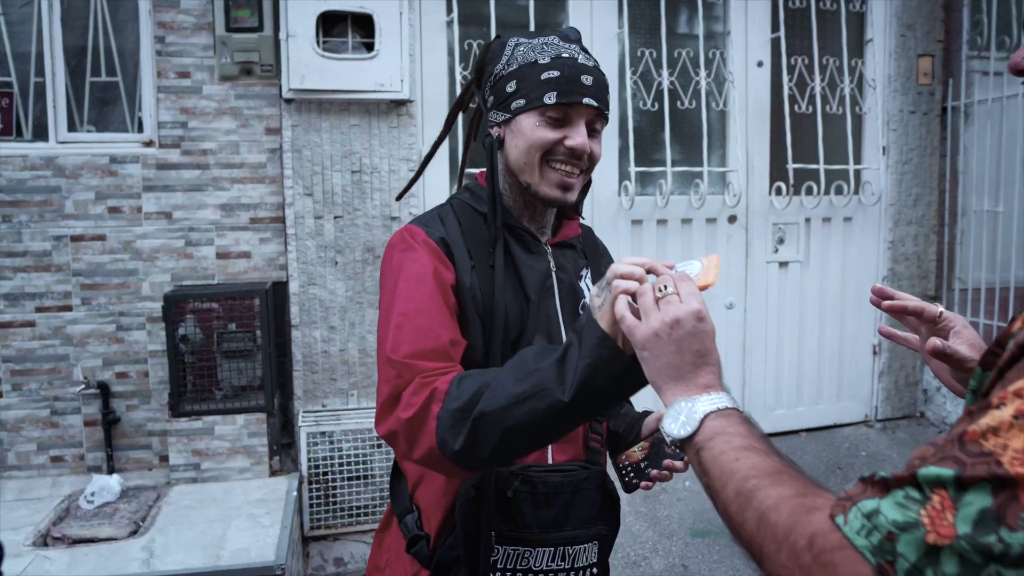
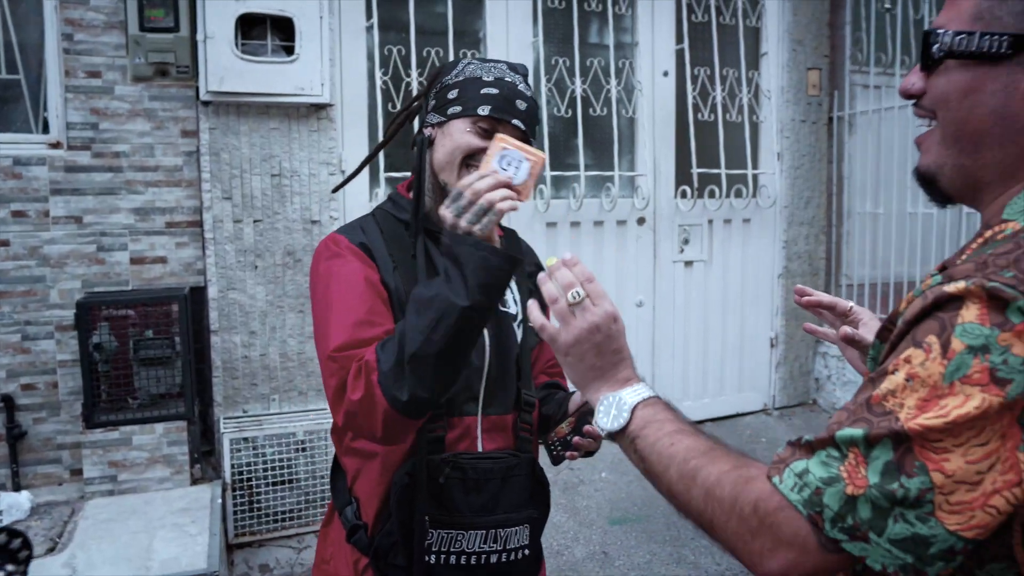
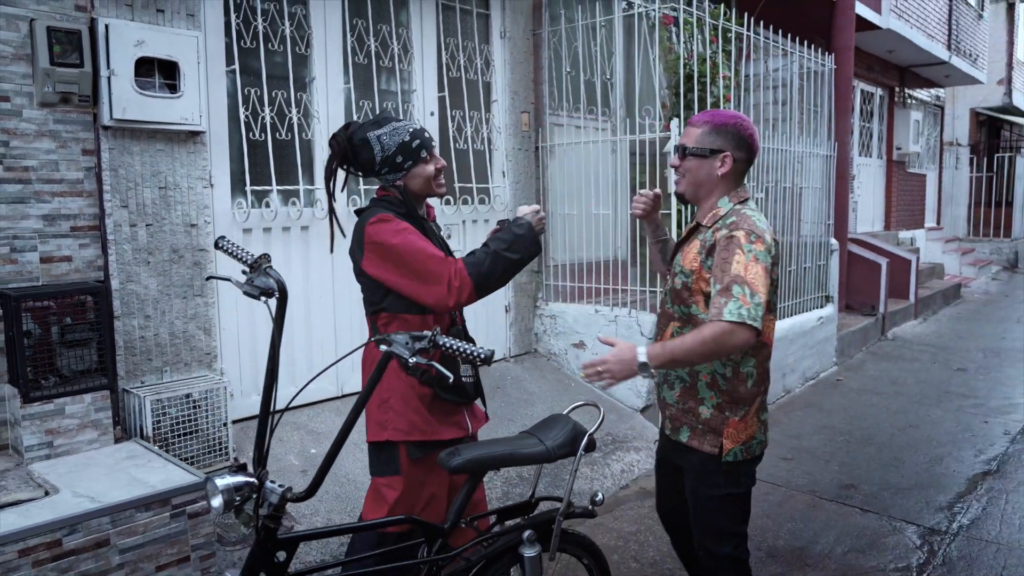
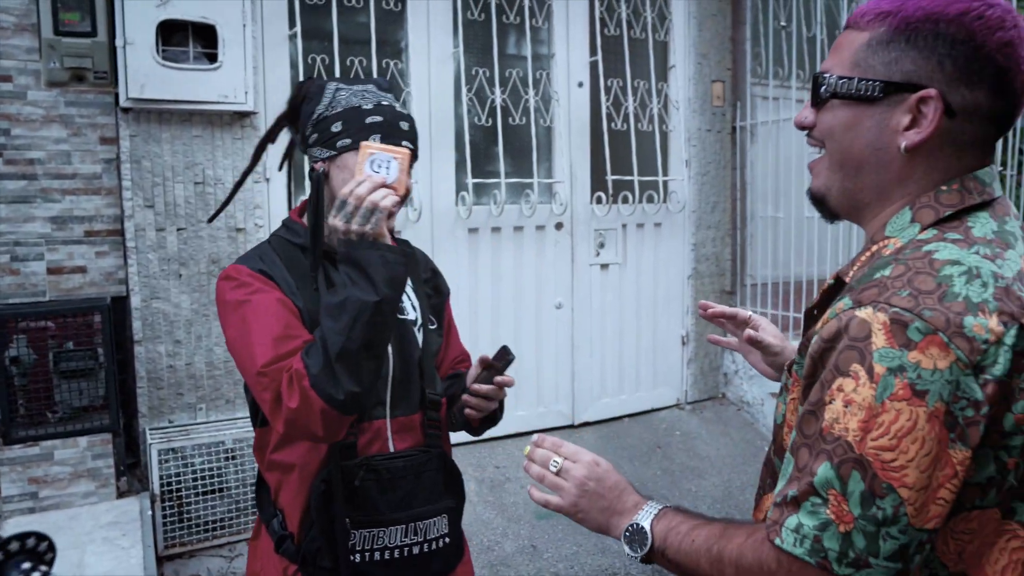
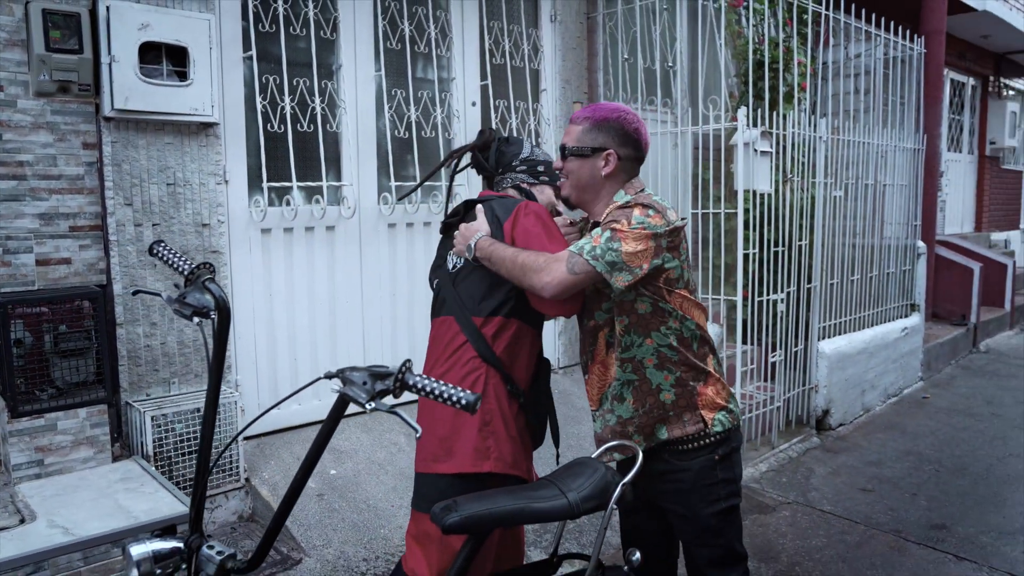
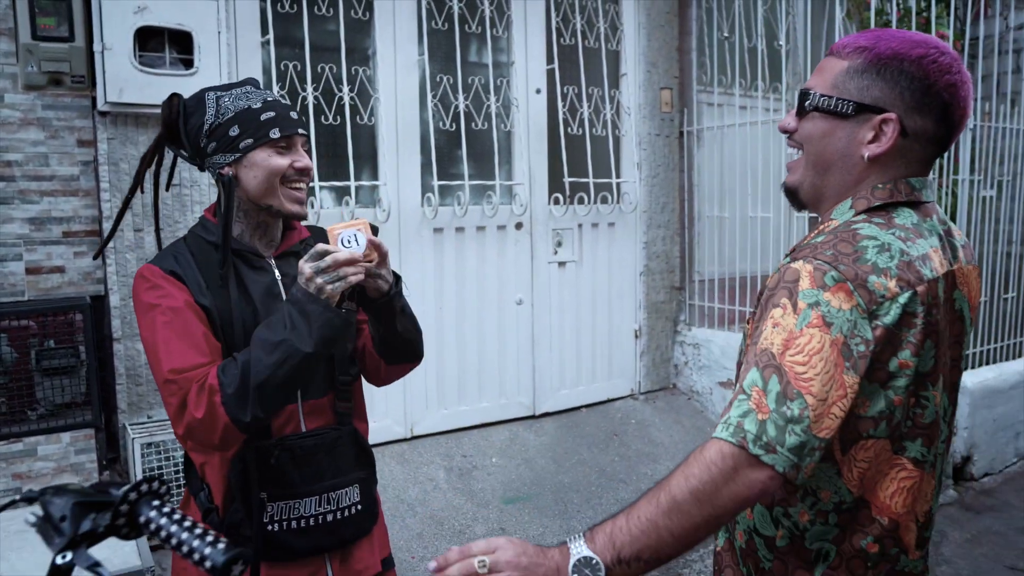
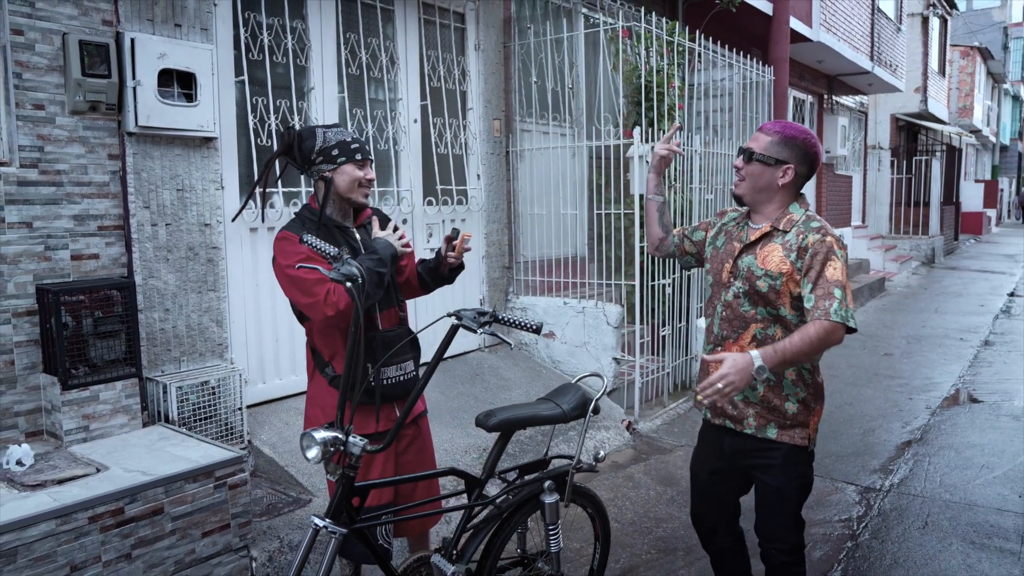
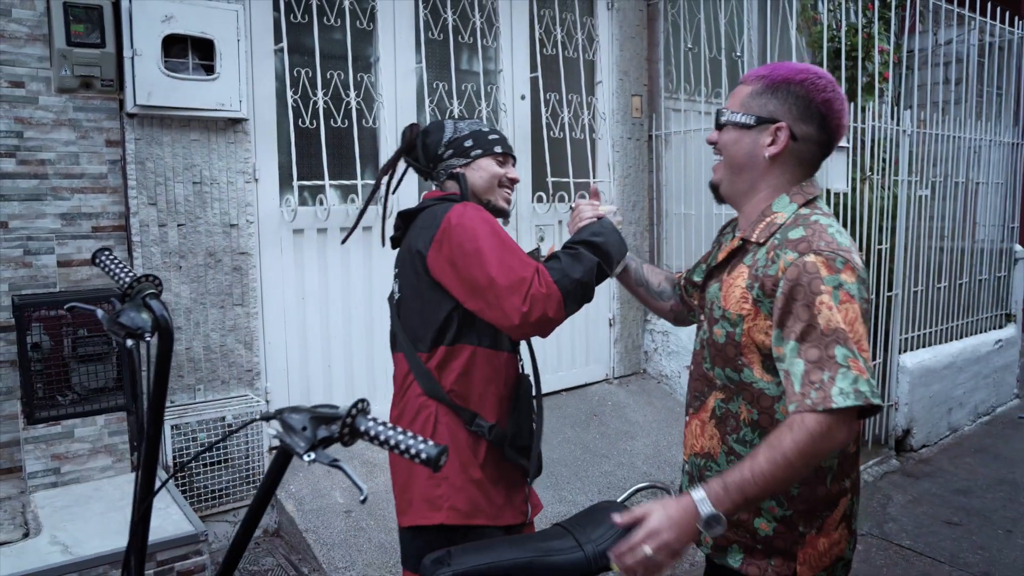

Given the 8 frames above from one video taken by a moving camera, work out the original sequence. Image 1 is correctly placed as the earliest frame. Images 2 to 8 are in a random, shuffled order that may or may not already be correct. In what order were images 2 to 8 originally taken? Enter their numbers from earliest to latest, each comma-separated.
2, 4, 6, 8, 5, 3, 7
